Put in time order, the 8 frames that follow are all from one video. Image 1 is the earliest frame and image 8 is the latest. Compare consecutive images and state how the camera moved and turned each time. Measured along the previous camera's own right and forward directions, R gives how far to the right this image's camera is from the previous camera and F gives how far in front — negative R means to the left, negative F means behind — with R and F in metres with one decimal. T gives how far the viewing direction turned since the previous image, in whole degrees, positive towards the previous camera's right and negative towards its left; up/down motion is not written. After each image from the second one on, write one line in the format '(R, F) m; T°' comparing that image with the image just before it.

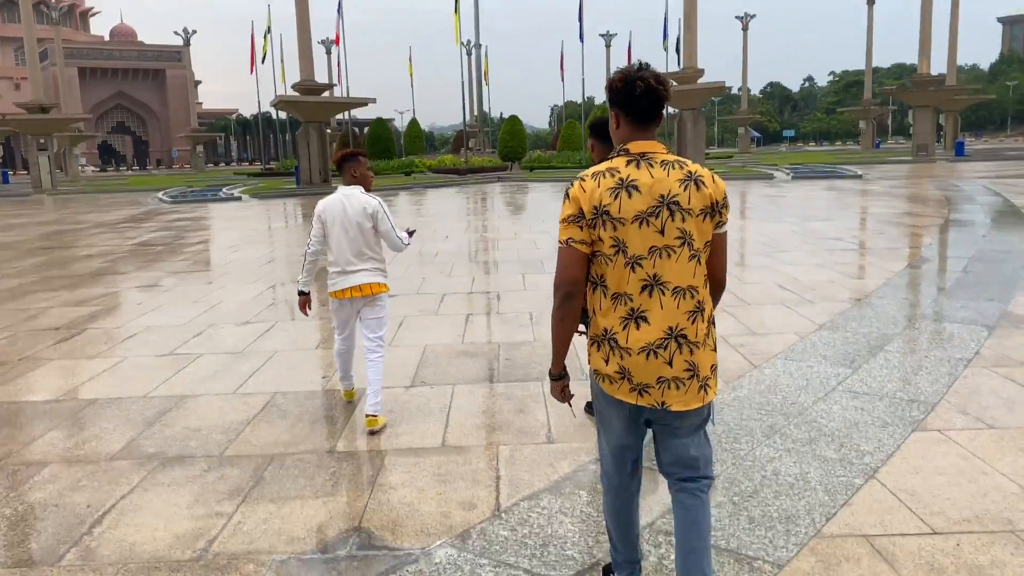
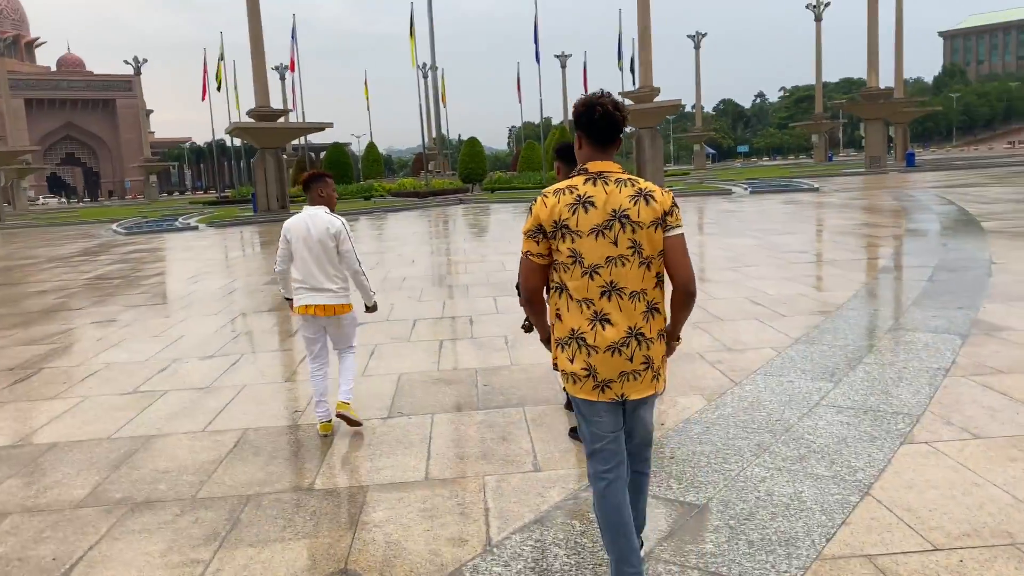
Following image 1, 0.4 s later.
(-0.1, +0.1) m; +3°
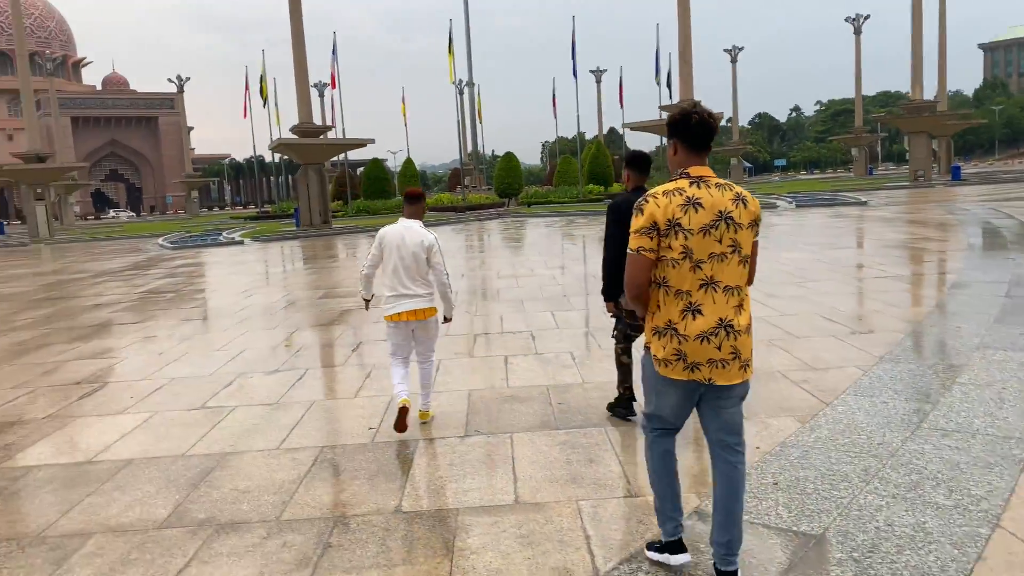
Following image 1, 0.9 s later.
(-0.2, +0.1) m; -2°
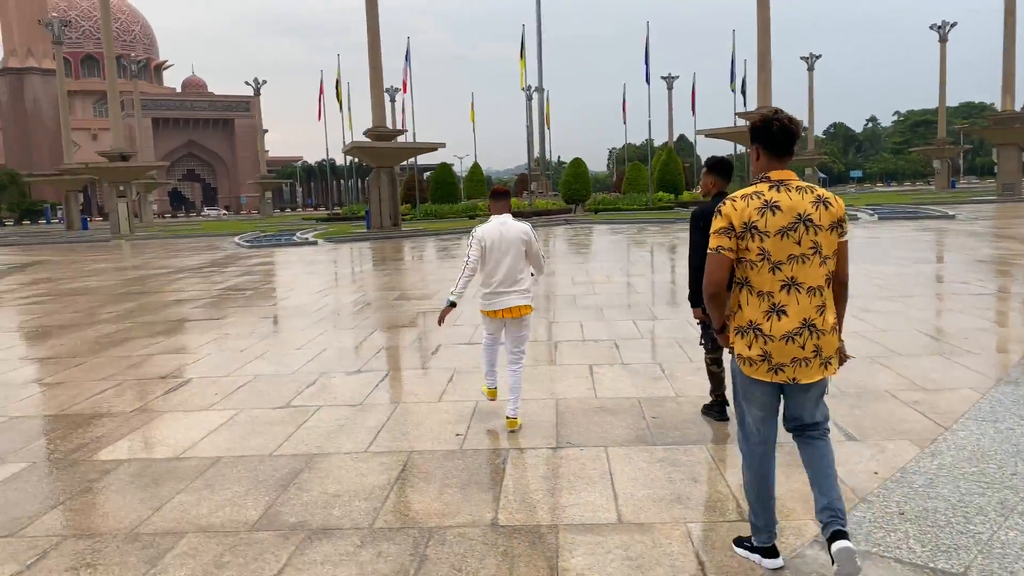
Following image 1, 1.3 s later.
(-0.2, +0.2) m; -4°
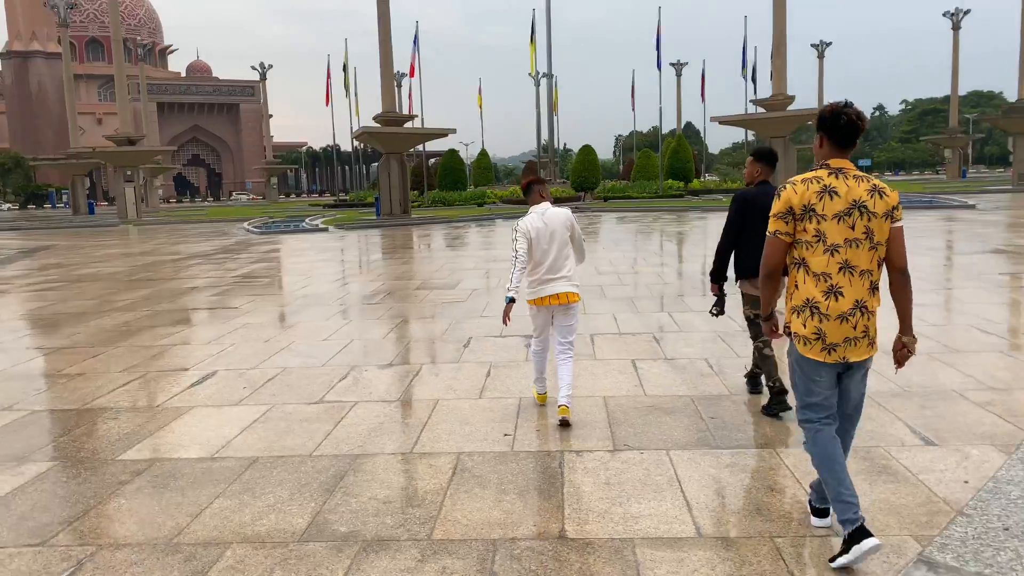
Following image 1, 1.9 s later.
(-0.2, +0.2) m; 0°
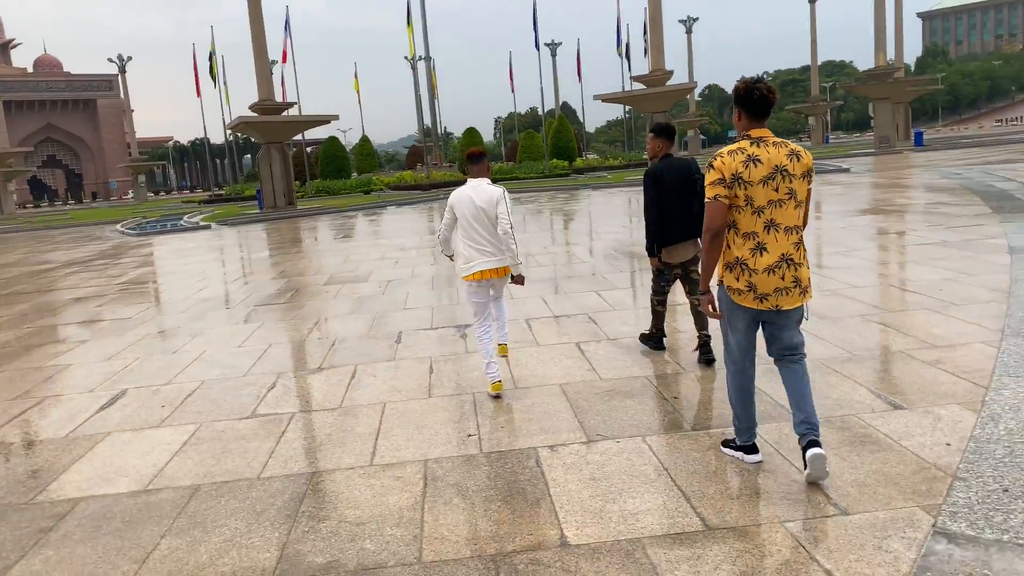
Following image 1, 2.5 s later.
(-0.3, +0.3) m; +8°
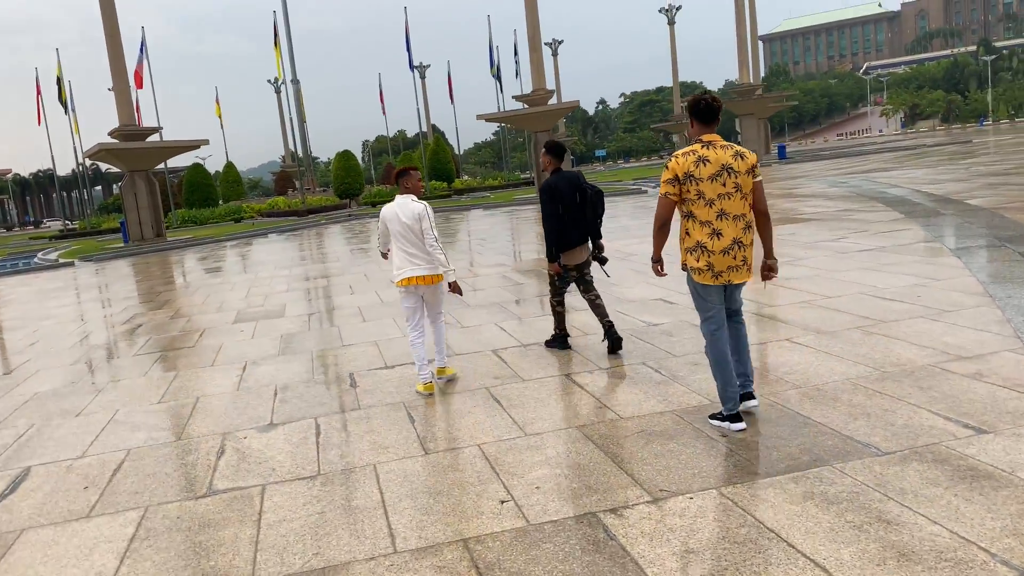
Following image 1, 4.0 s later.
(-0.6, +0.7) m; +9°
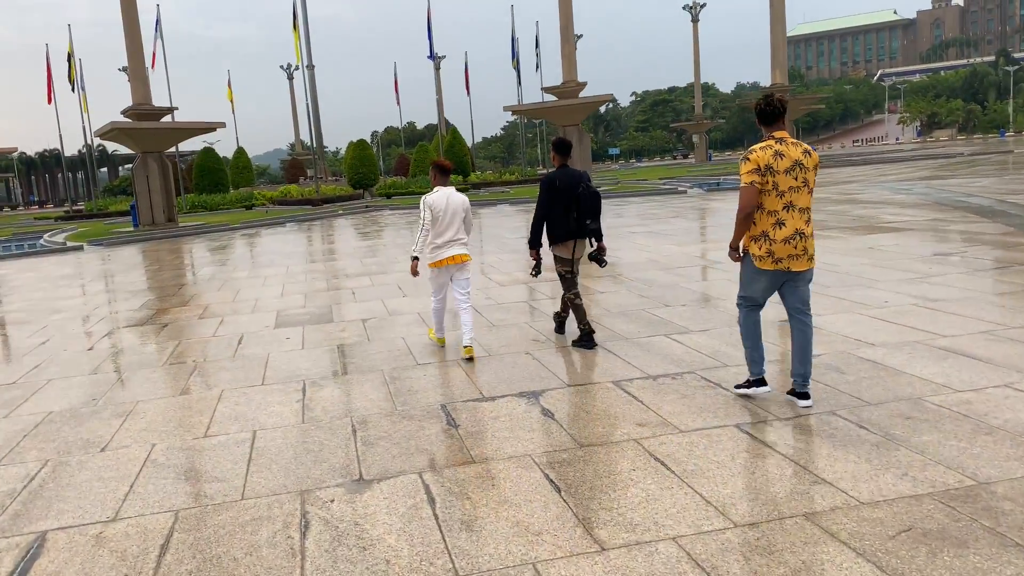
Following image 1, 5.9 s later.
(-0.7, +1.1) m; 0°
